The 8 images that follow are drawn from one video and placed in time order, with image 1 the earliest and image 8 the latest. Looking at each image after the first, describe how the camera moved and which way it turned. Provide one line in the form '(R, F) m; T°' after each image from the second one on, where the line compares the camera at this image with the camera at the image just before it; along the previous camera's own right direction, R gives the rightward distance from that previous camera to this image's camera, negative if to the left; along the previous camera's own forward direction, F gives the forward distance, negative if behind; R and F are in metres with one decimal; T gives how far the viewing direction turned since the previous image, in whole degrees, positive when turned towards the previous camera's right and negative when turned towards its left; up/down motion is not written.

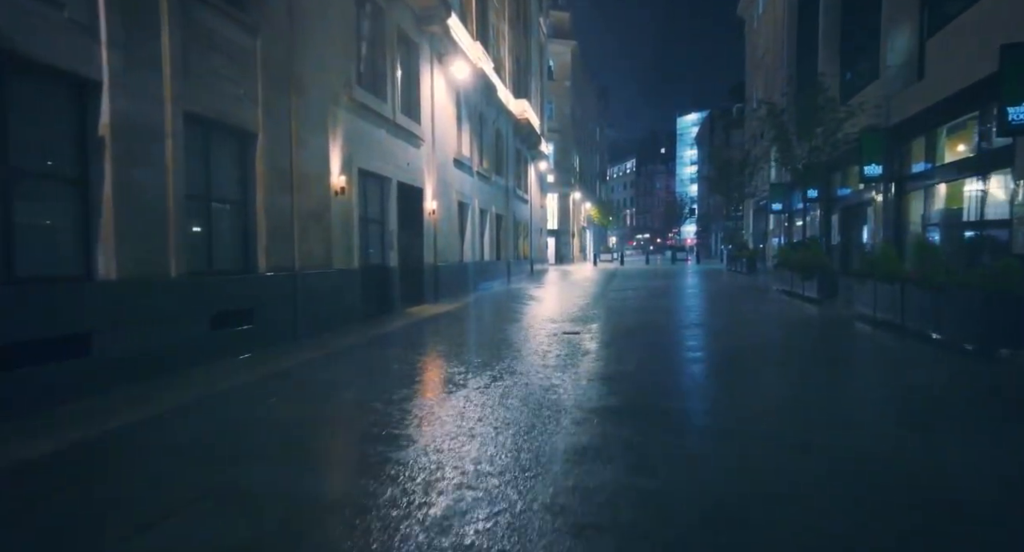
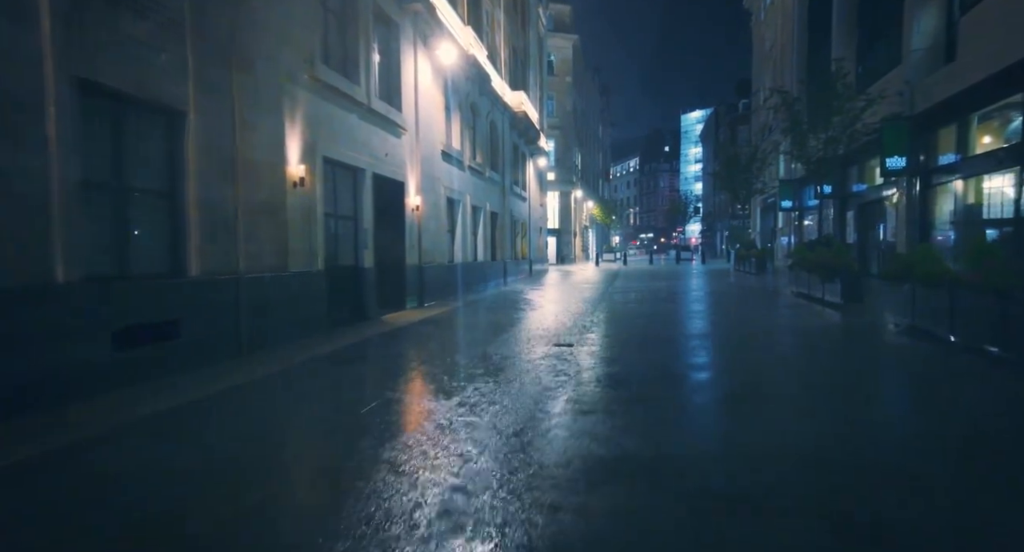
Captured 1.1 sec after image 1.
(+0.3, +1.5) m; 0°
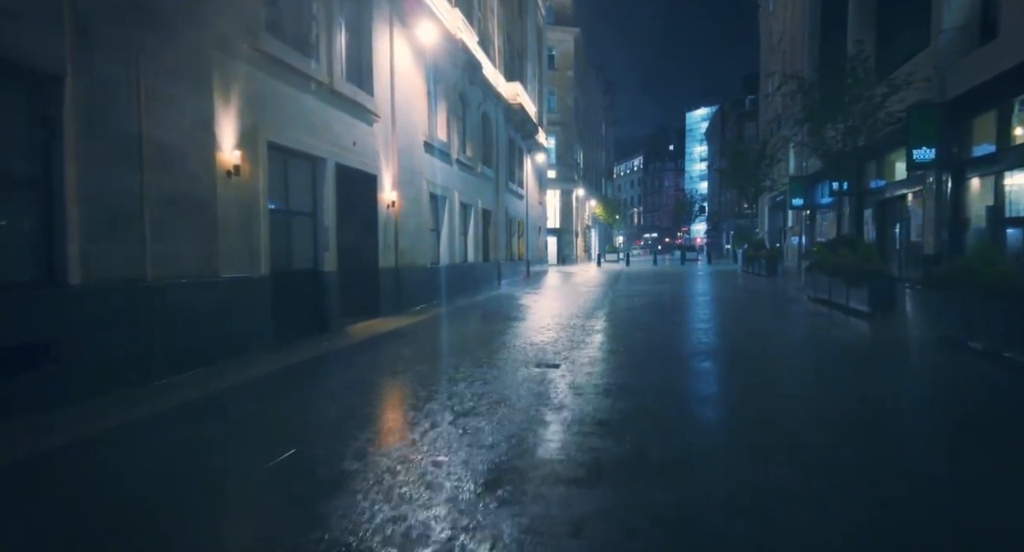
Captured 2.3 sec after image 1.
(+0.4, +1.6) m; 0°
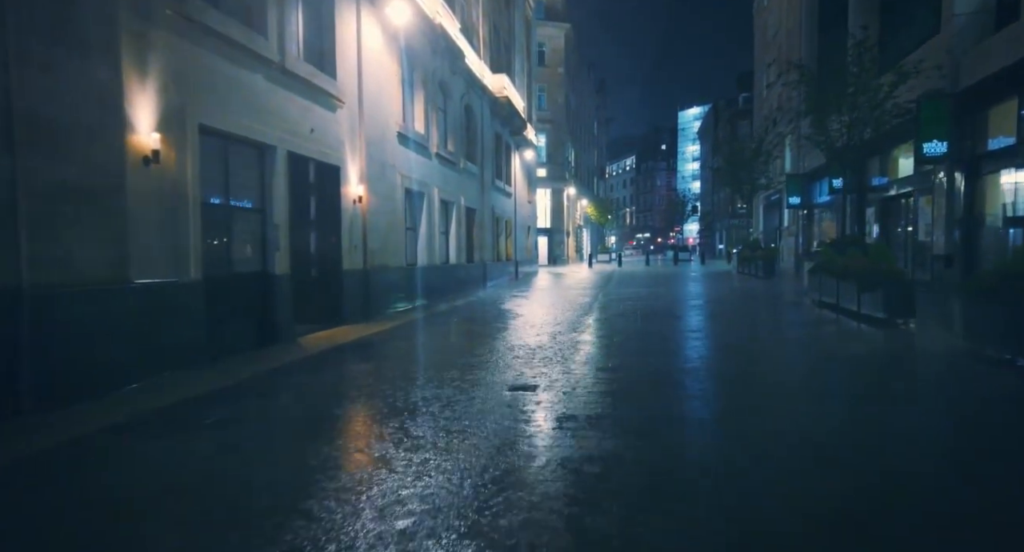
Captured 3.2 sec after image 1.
(+0.3, +1.3) m; +1°
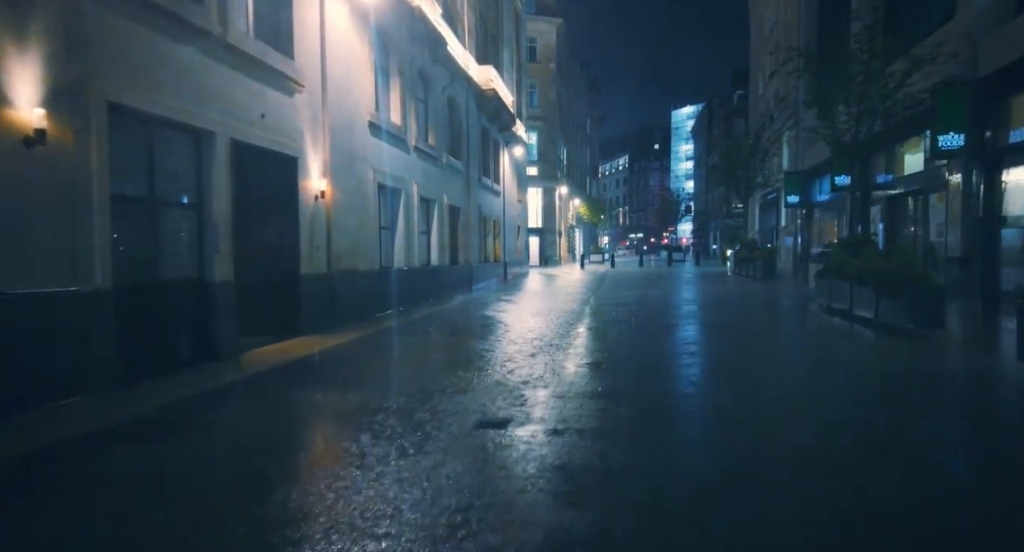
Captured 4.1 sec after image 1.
(+0.2, +1.3) m; +1°
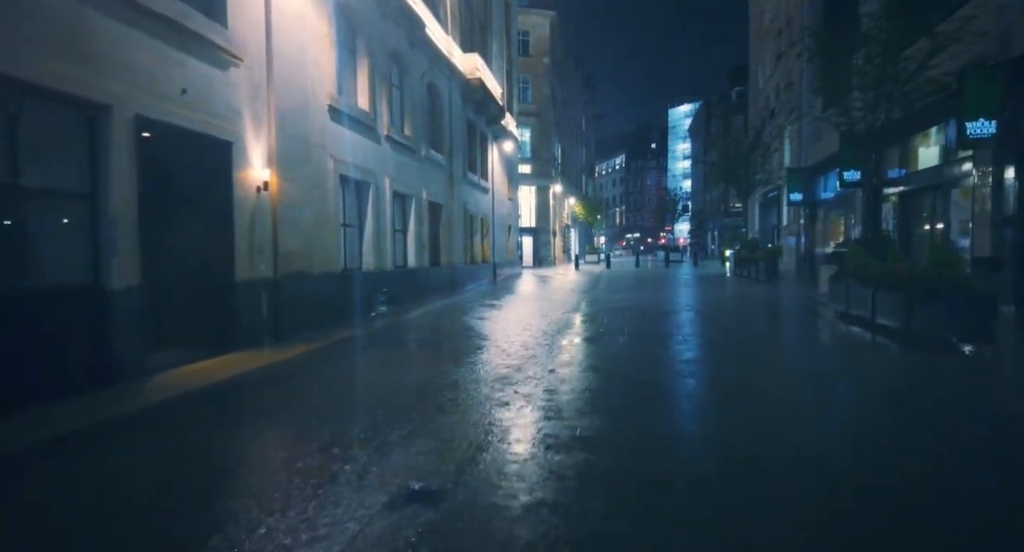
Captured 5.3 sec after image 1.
(+0.4, +1.5) m; 0°
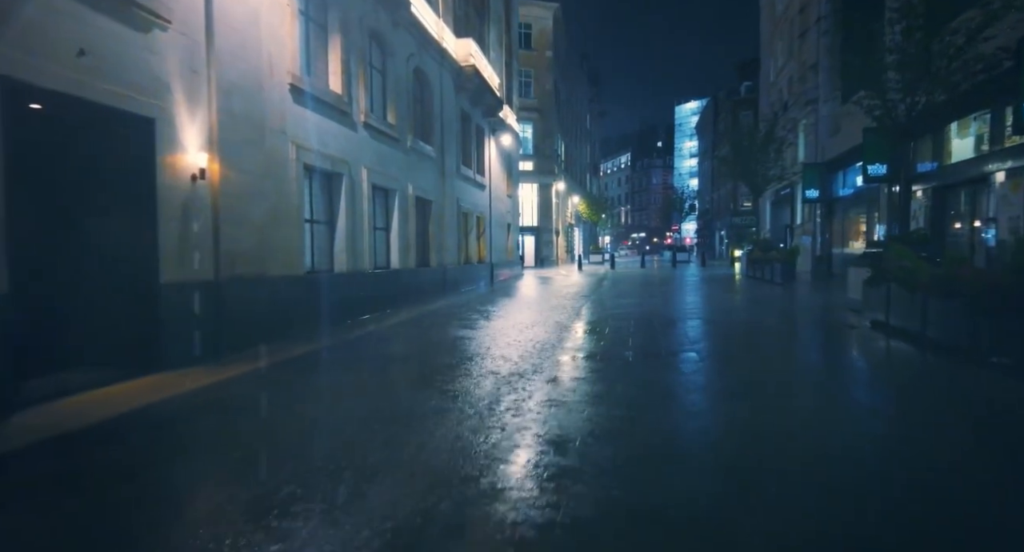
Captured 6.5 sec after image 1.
(+0.3, +1.6) m; 0°
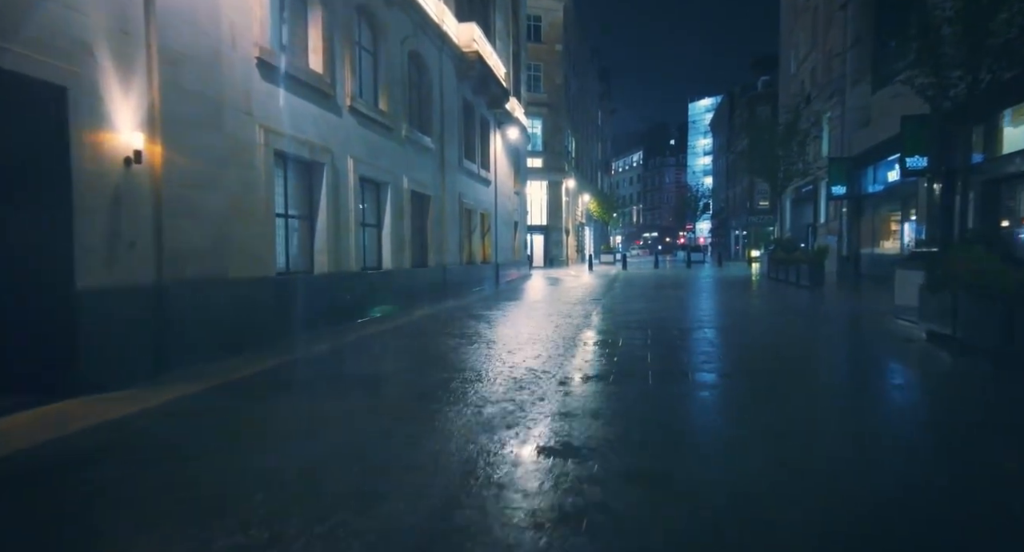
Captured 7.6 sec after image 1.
(+0.2, +1.5) m; -1°
